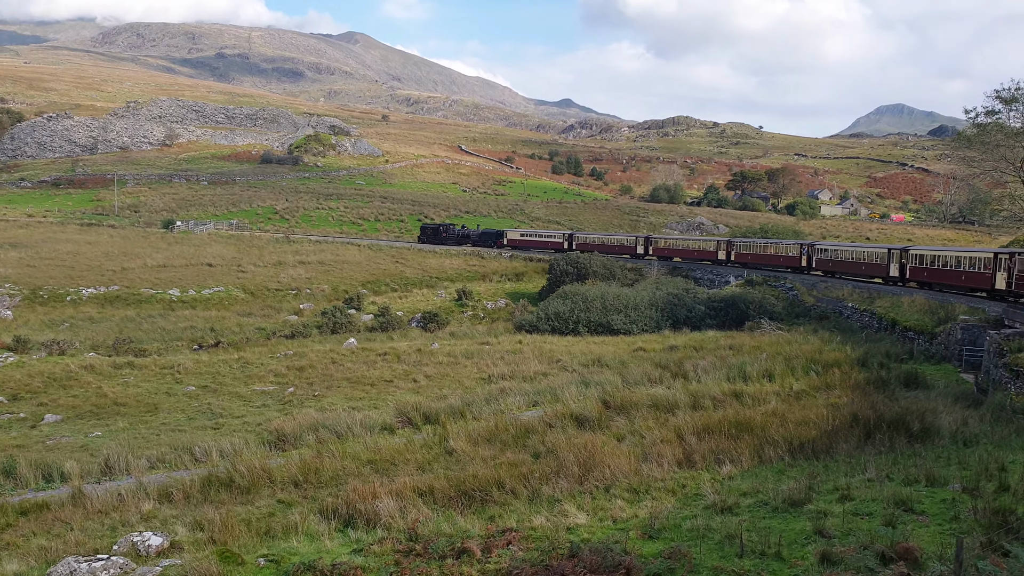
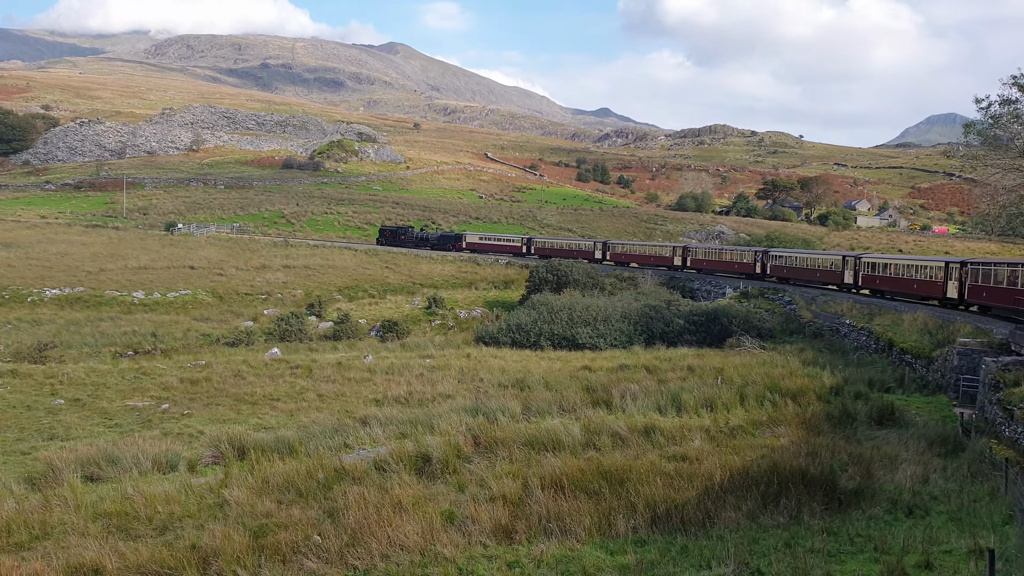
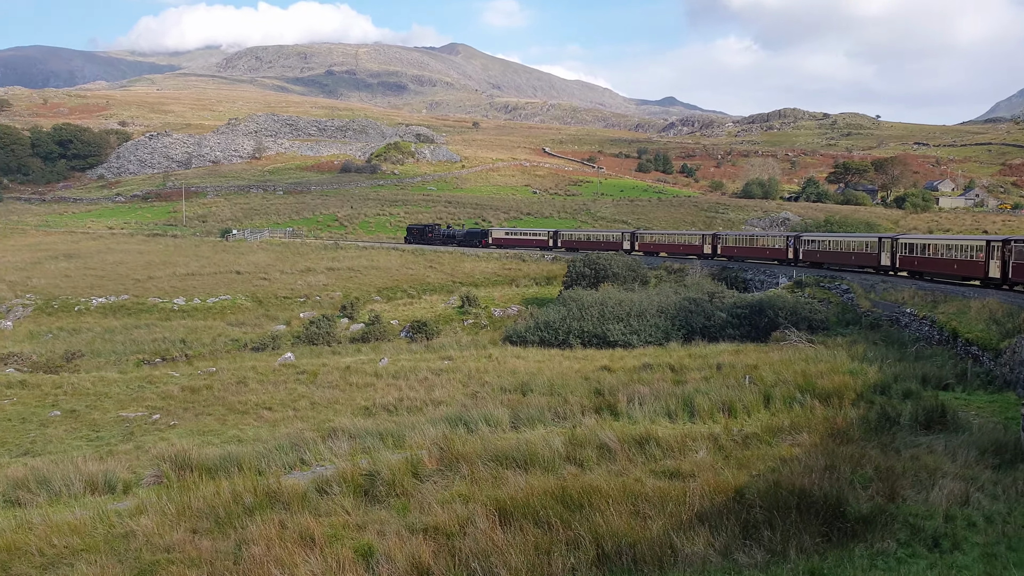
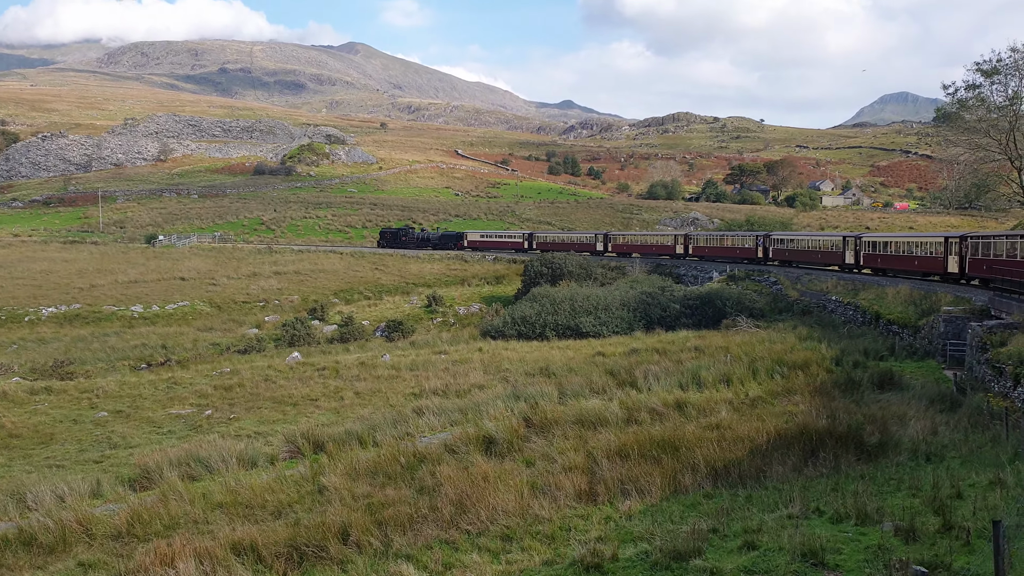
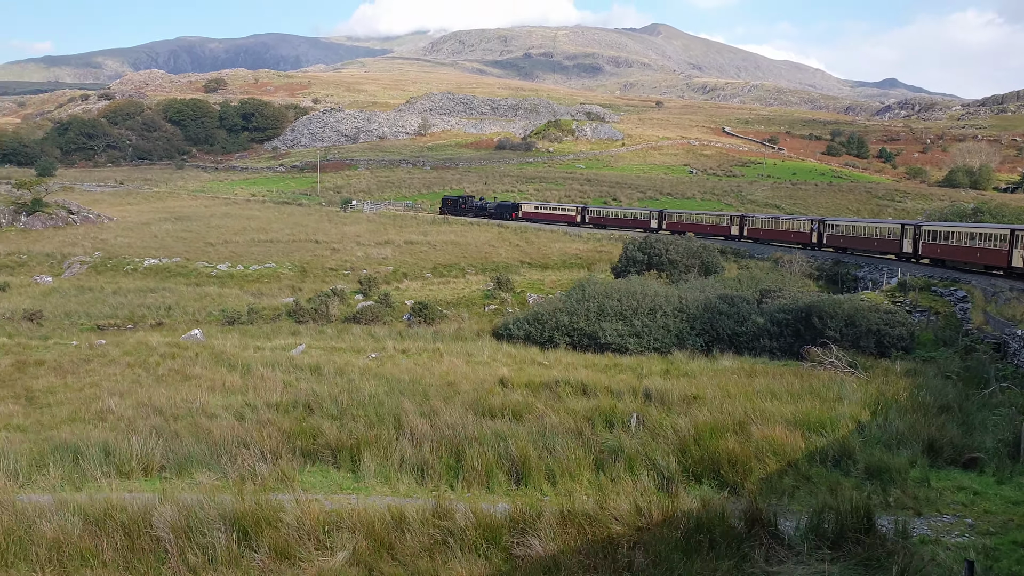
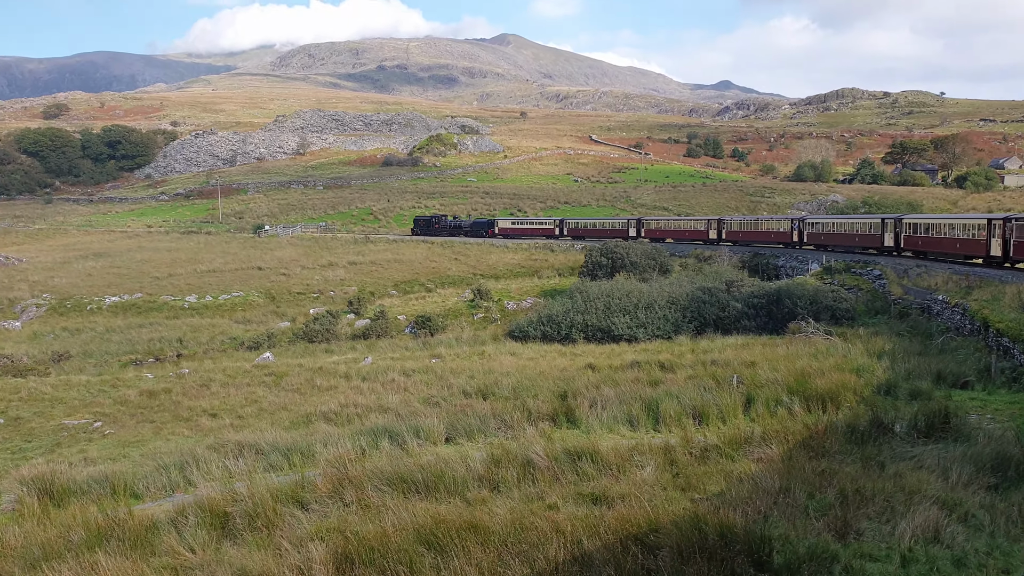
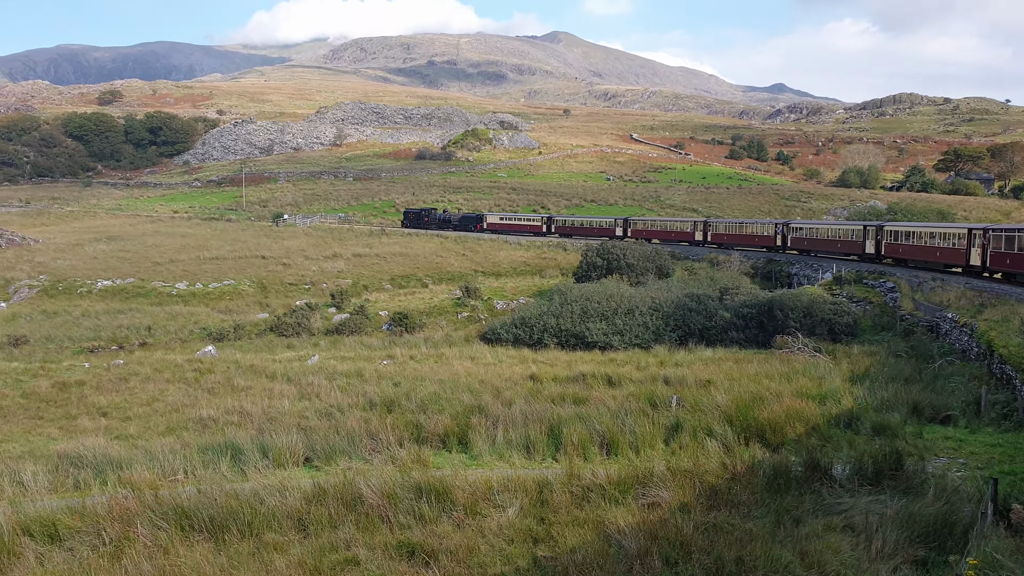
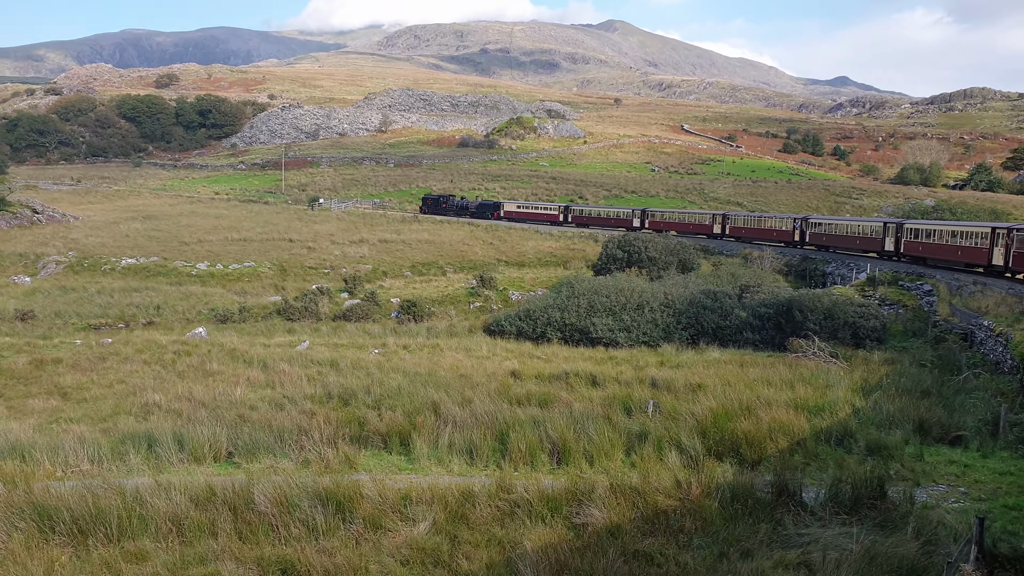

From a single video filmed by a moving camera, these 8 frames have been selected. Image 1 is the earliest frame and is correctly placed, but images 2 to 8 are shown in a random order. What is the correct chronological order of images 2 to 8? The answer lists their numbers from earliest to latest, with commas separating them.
4, 2, 3, 6, 7, 8, 5
